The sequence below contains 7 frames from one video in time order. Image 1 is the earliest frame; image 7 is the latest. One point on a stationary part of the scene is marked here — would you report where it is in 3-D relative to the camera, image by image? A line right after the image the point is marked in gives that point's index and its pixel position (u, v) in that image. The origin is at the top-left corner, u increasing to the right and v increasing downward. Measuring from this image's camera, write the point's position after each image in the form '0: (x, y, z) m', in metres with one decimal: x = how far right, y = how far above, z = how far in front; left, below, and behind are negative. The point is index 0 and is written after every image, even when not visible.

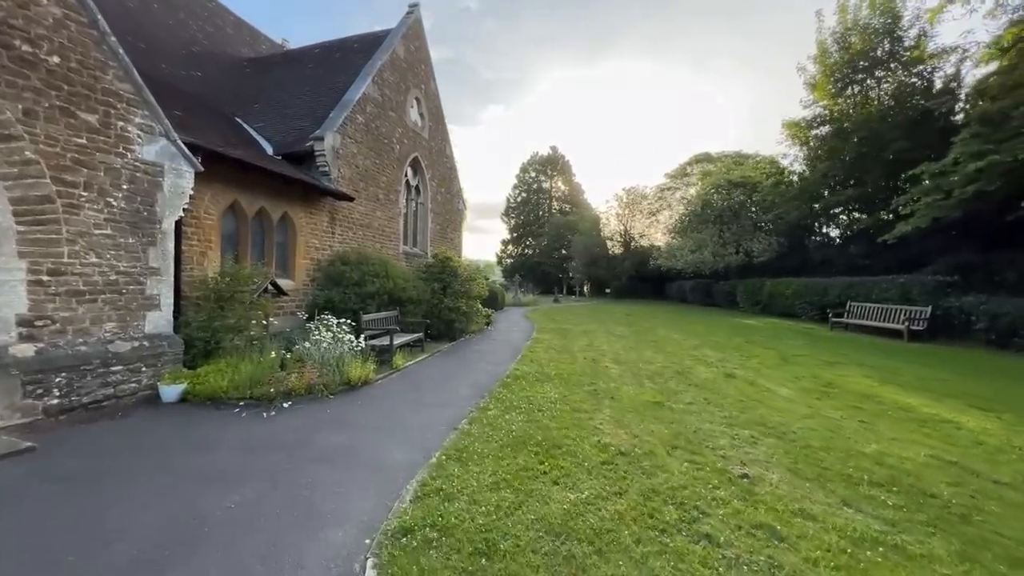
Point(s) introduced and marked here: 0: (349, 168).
0: (-5.0, +3.7, +11.9) m
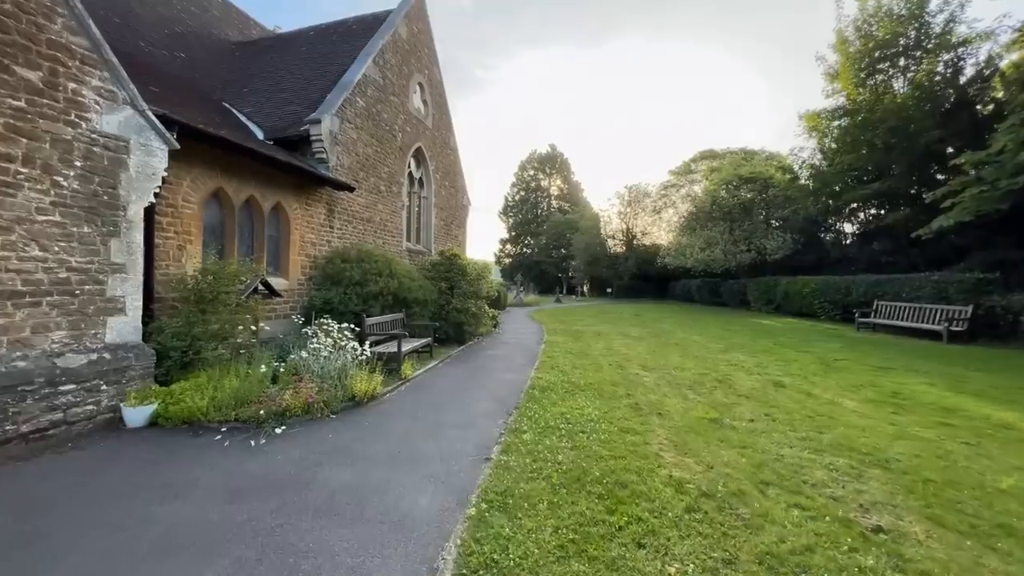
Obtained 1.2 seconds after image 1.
0: (-4.5, +3.7, +10.8) m
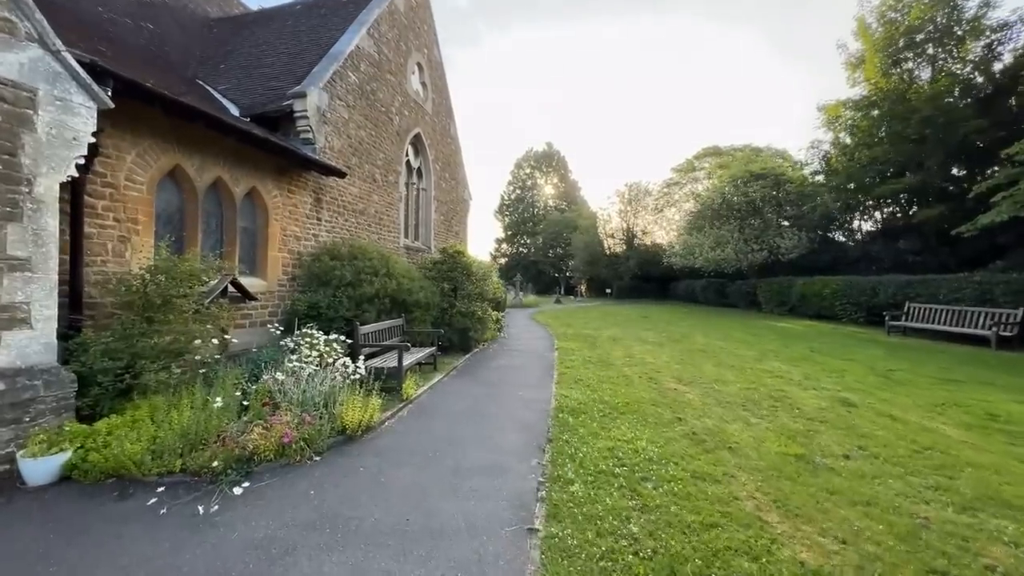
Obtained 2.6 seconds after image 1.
0: (-4.2, +3.6, +9.4) m
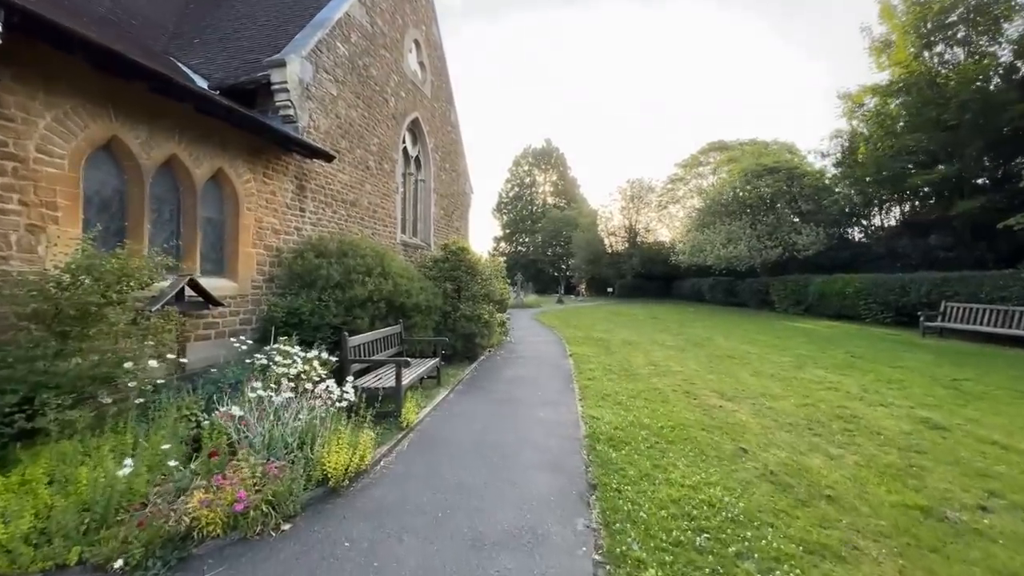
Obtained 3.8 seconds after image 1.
0: (-3.9, +3.6, +8.2) m
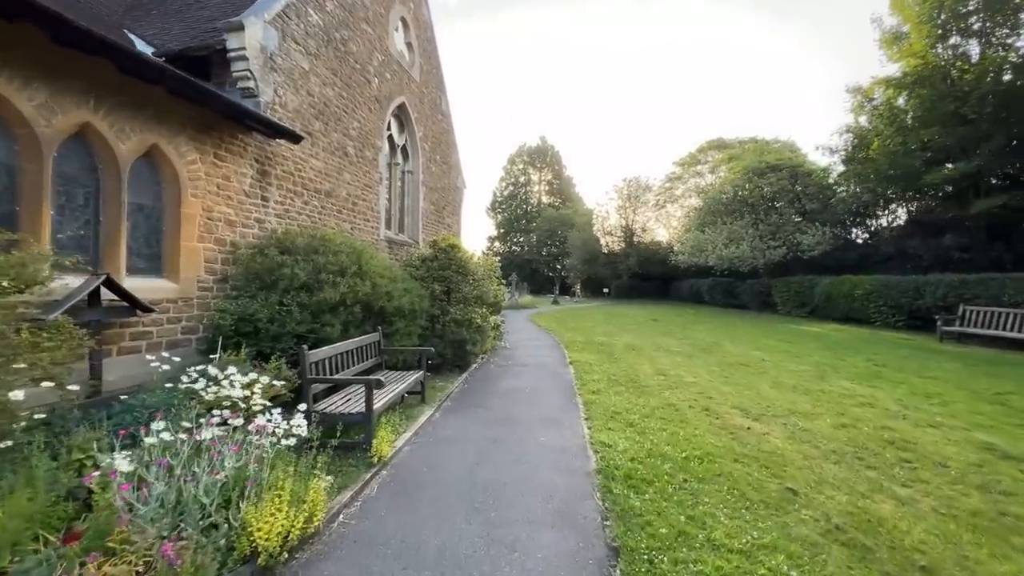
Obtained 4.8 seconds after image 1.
0: (-4.0, +3.6, +7.1) m
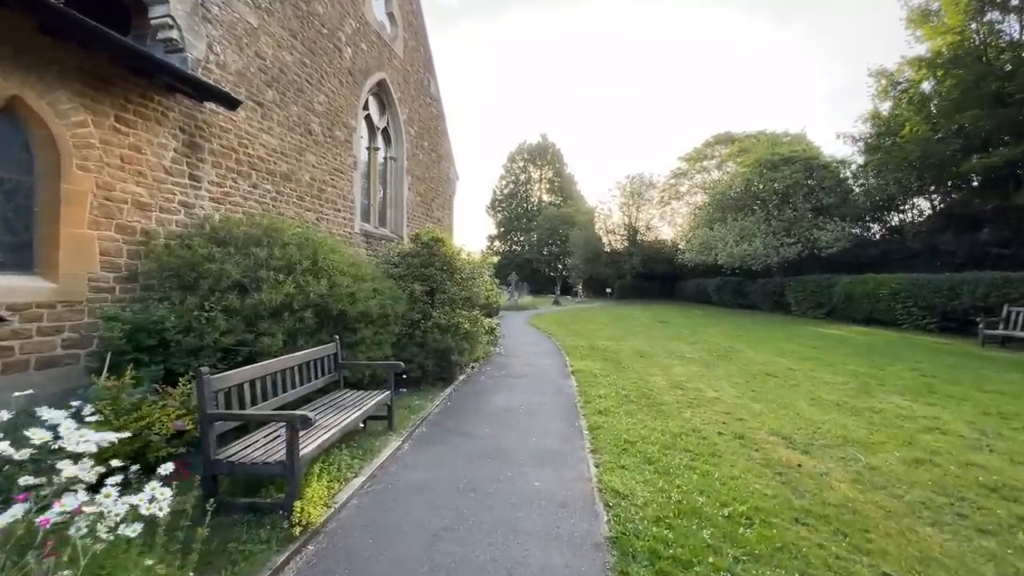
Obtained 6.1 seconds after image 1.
0: (-4.1, +3.6, +5.9) m
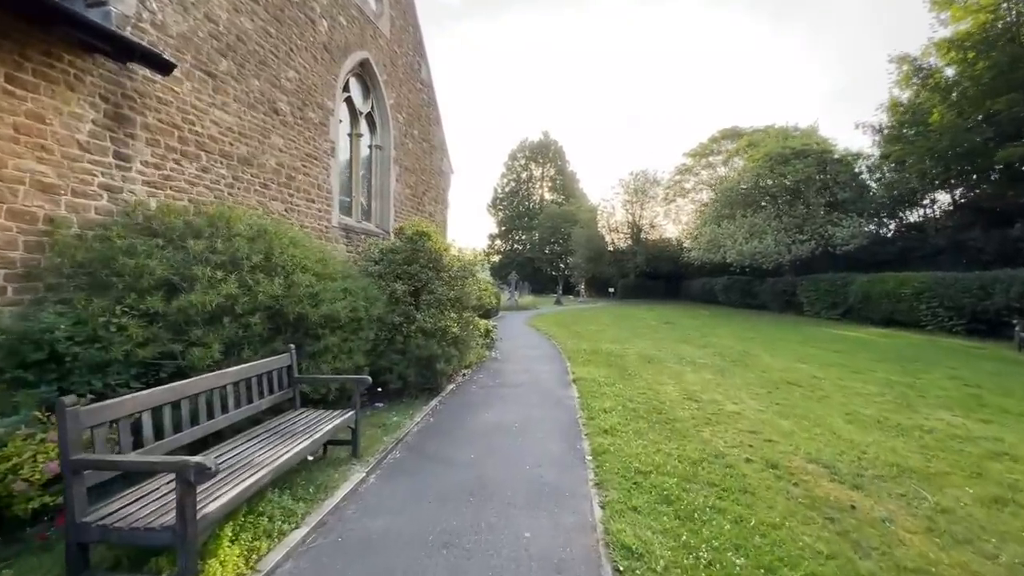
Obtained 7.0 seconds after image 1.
0: (-4.3, +3.6, +5.0) m
